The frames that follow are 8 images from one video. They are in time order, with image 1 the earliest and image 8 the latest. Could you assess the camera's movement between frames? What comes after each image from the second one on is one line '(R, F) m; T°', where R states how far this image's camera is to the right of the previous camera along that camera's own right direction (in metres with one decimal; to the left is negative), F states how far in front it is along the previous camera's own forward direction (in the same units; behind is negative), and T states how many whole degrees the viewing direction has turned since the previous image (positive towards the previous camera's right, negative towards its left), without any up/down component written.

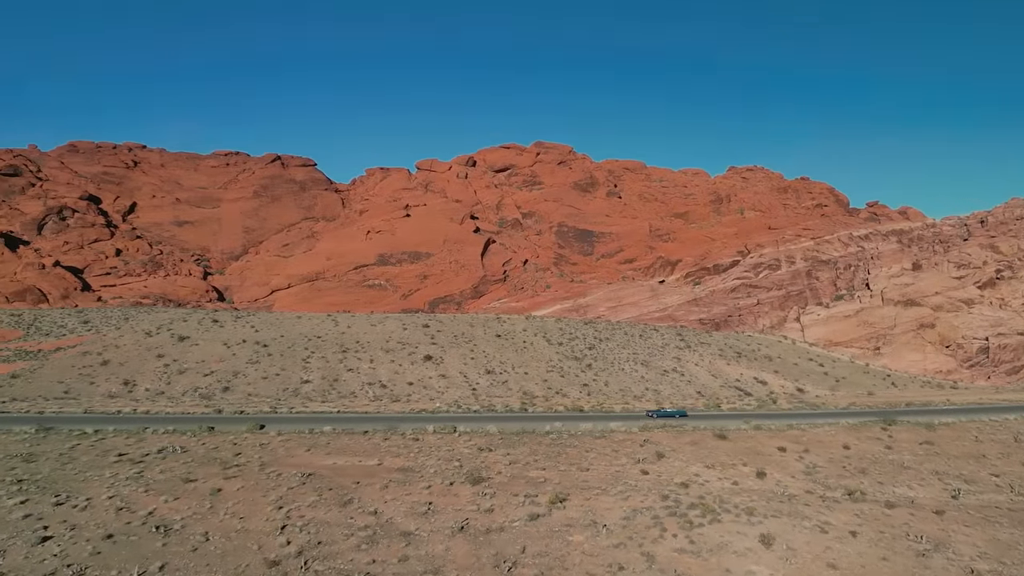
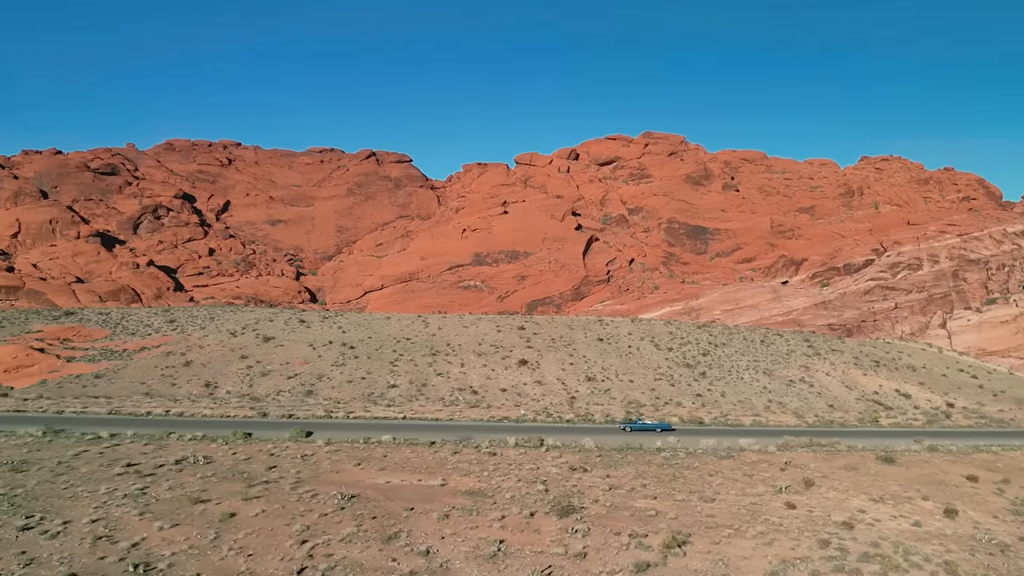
(0.0, +3.4) m; -6°
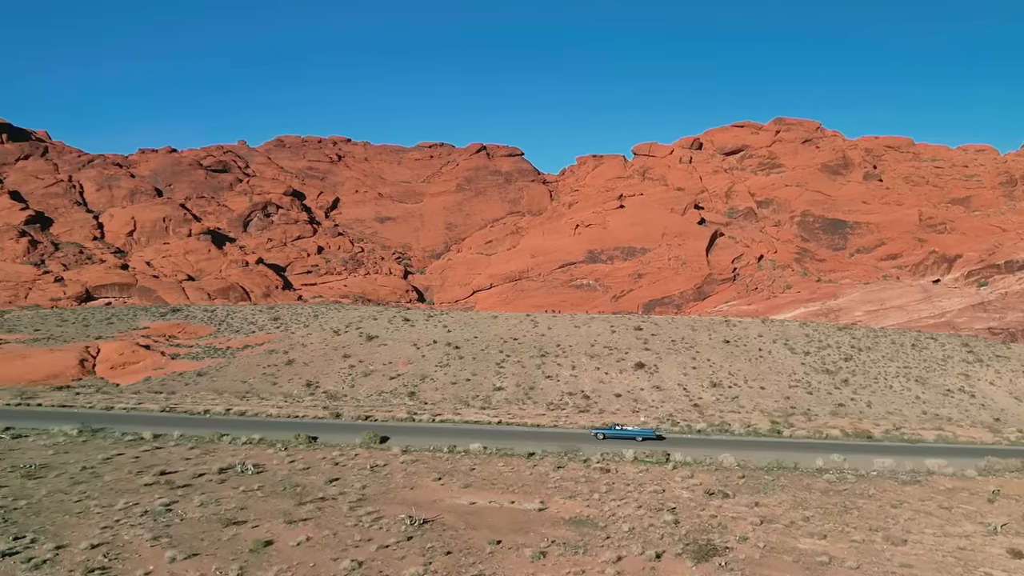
(0.0, +2.7) m; -6°
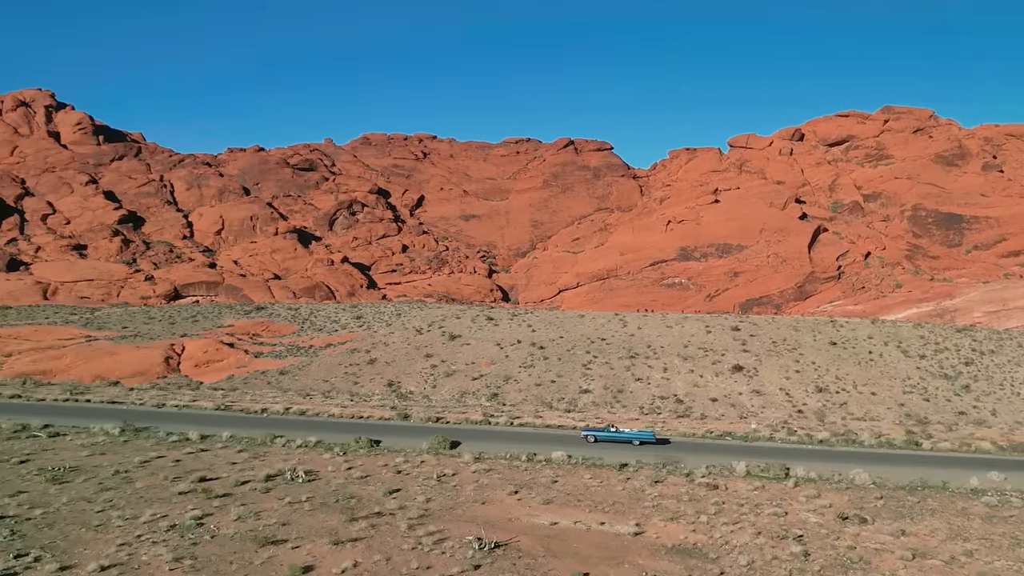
(0.0, +1.5) m; -5°
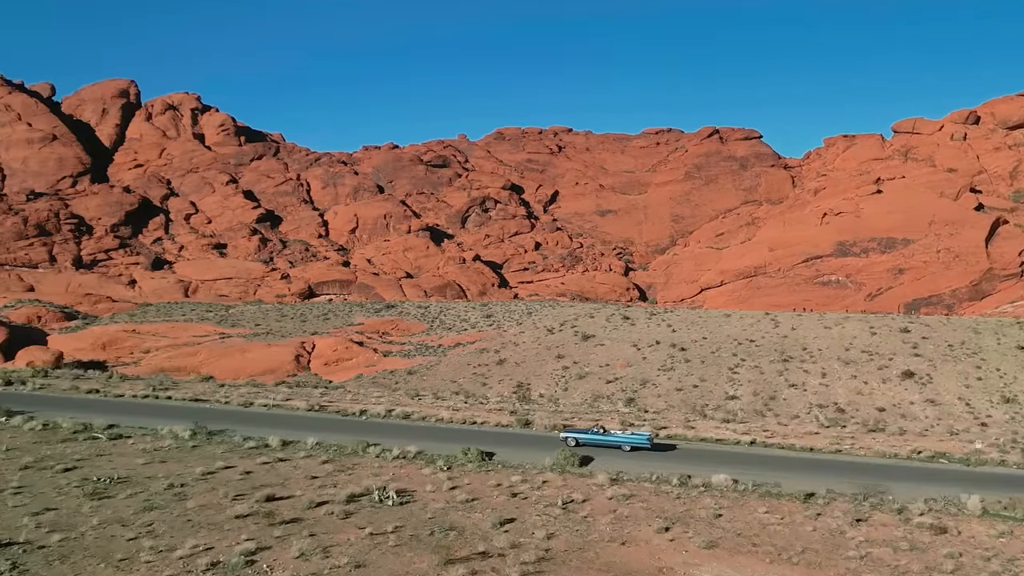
(-0.1, +2.1) m; -8°
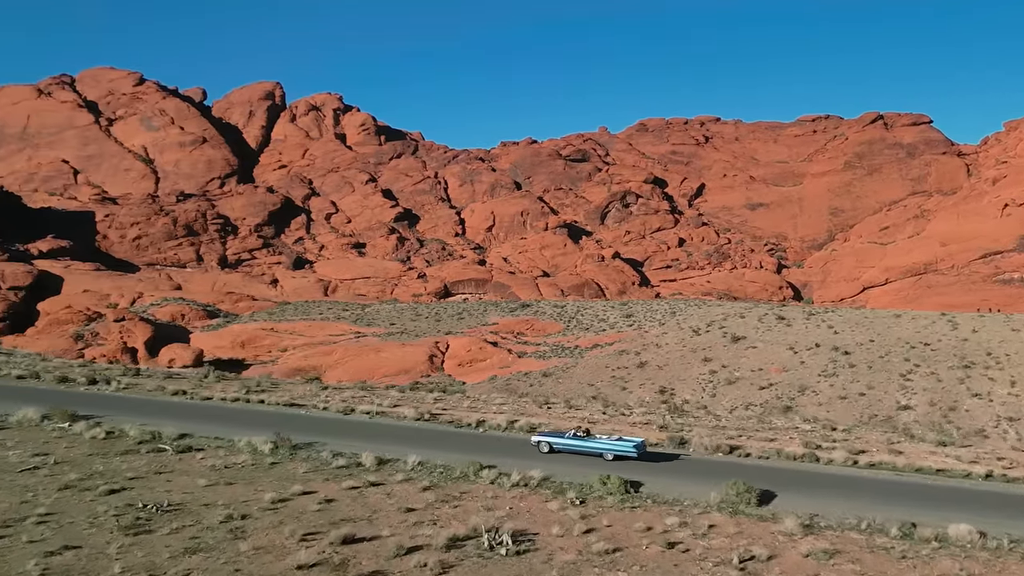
(-0.1, +1.9) m; -8°
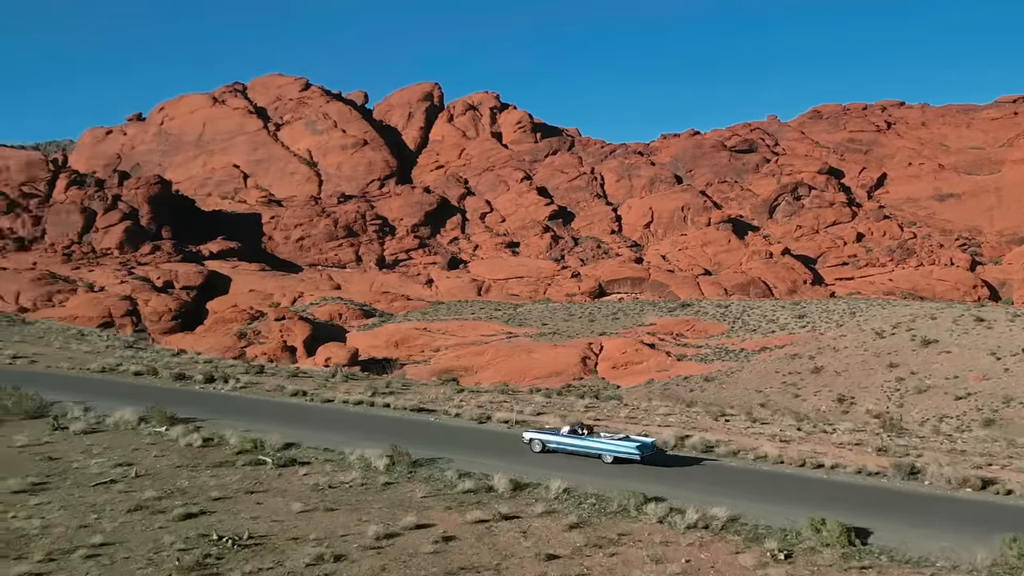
(-0.1, +1.6) m; -9°
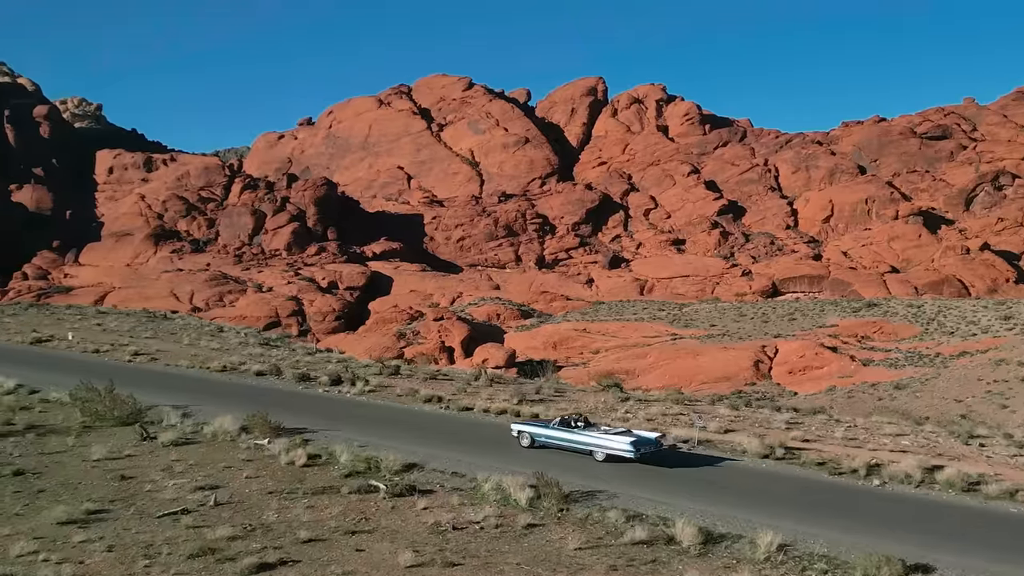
(-0.1, +1.6) m; -9°
